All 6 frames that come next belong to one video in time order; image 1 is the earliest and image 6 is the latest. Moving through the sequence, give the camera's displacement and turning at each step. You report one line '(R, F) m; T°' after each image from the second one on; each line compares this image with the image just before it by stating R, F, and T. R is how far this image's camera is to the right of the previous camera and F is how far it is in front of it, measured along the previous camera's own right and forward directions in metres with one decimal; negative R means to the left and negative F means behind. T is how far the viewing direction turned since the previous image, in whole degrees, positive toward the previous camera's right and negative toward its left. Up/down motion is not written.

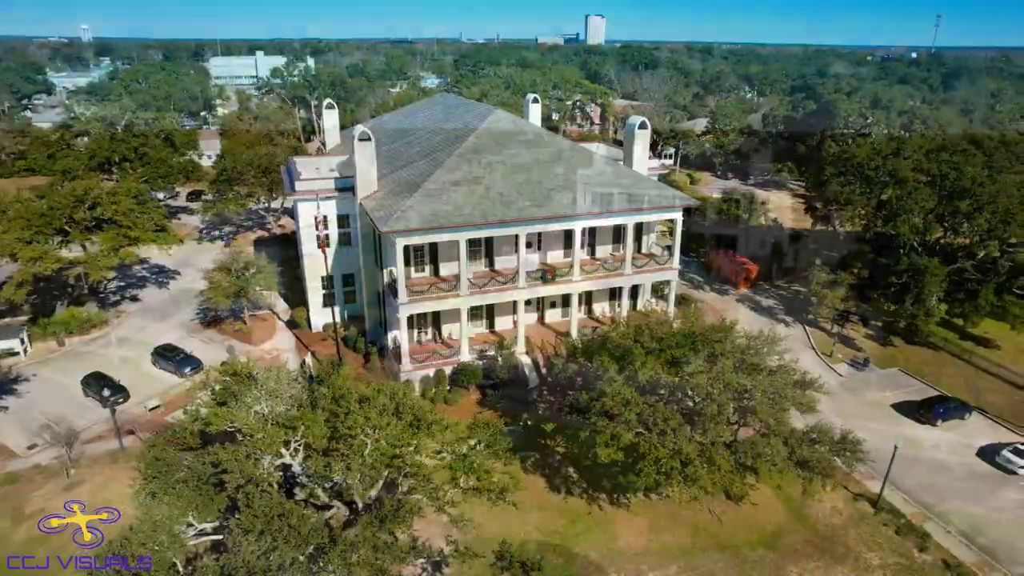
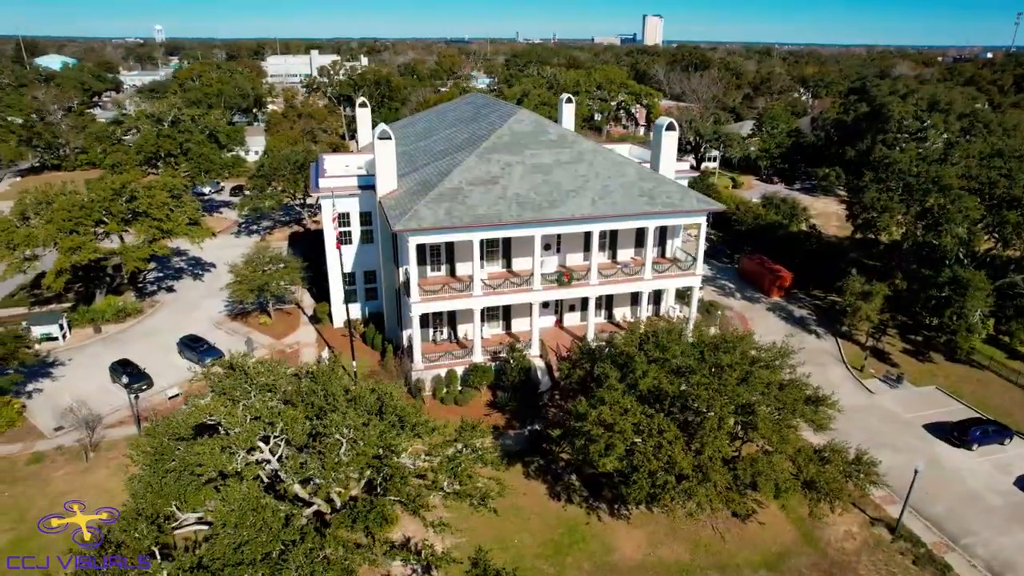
(+1.5, +0.3) m; -4°
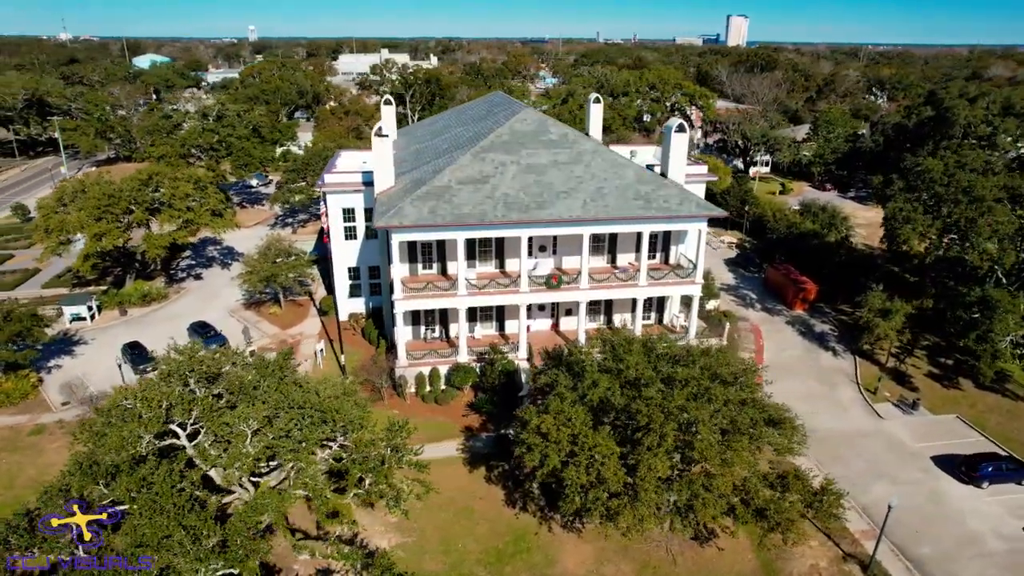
(+3.5, +0.6) m; -6°
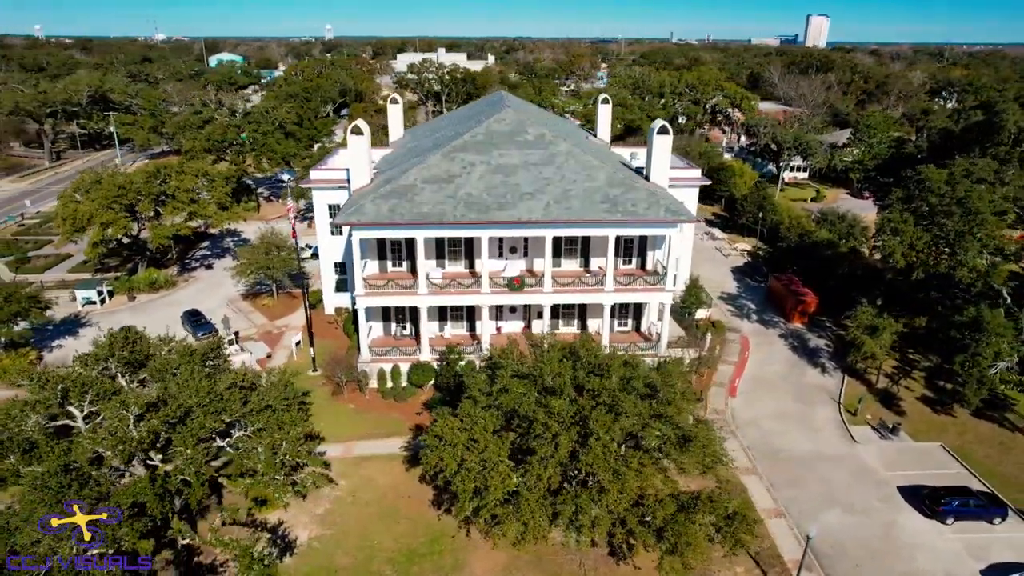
(+4.2, +0.4) m; -6°
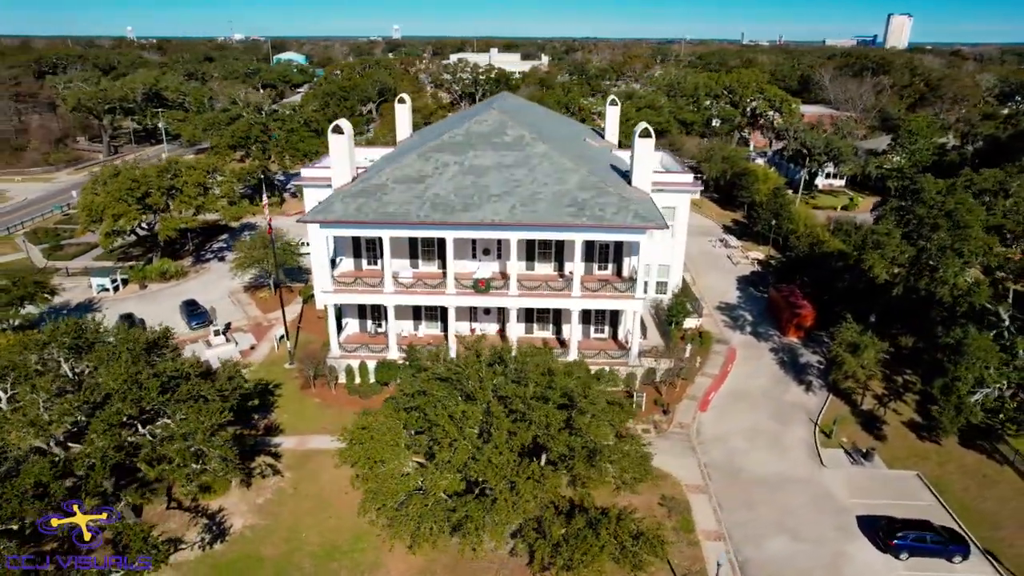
(+3.9, +0.4) m; -5°
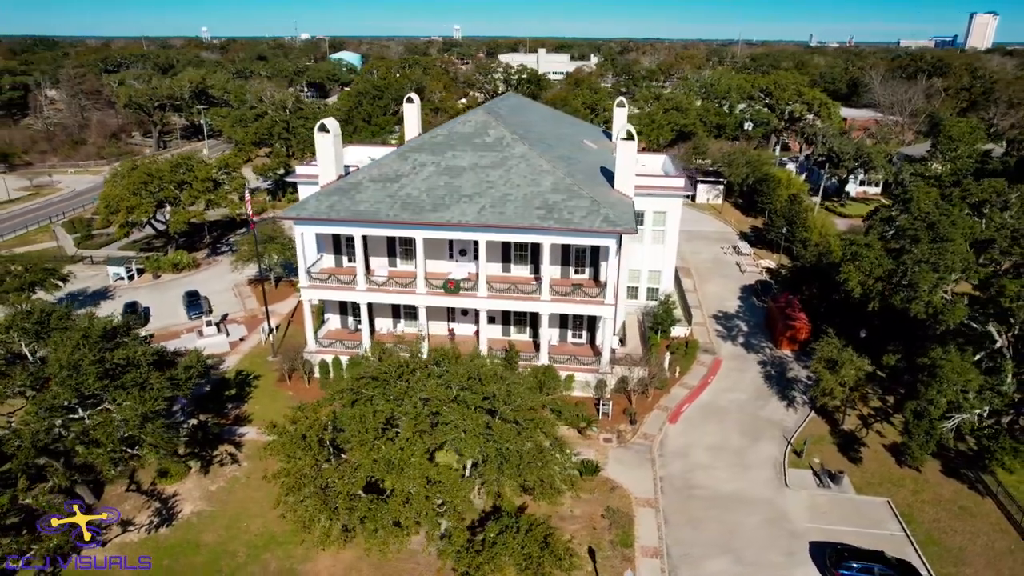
(+3.5, +0.4) m; -5°
